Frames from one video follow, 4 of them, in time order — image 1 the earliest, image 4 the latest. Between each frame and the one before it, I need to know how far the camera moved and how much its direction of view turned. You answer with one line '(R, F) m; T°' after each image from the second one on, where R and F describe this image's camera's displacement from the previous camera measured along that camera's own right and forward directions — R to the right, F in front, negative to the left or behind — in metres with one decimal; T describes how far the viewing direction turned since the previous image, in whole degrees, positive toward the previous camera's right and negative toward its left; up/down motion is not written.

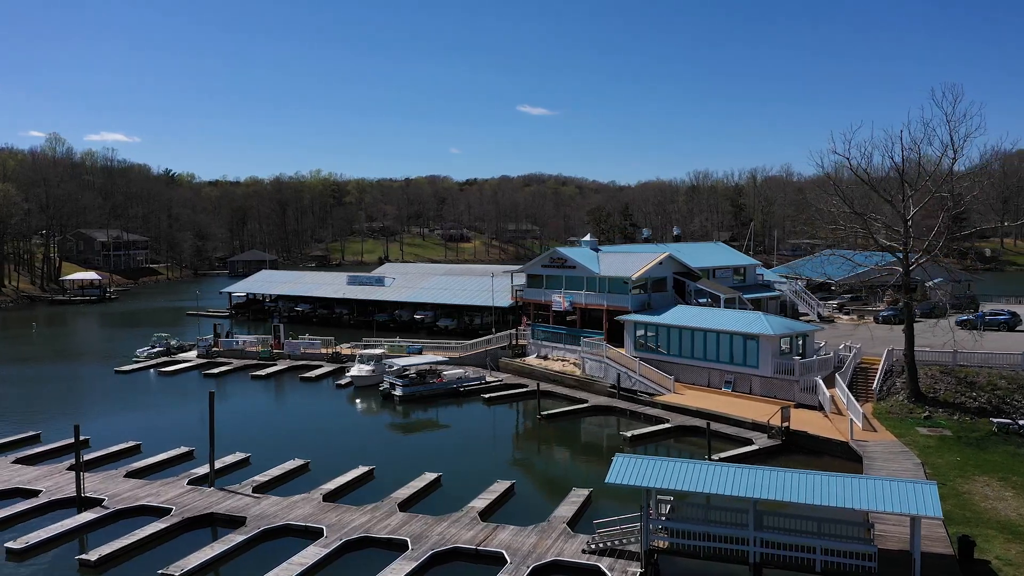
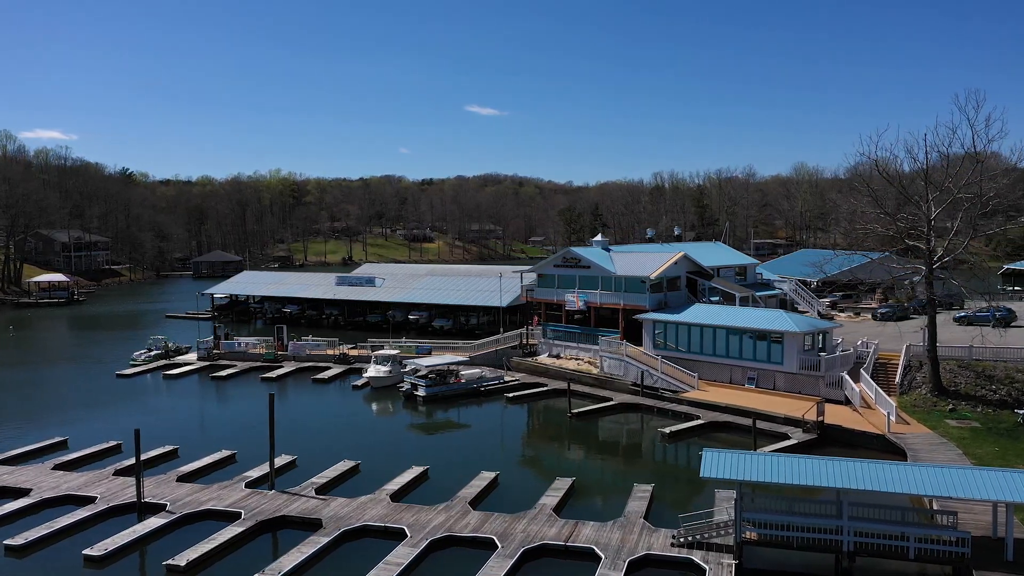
(-2.5, -0.1) m; +3°
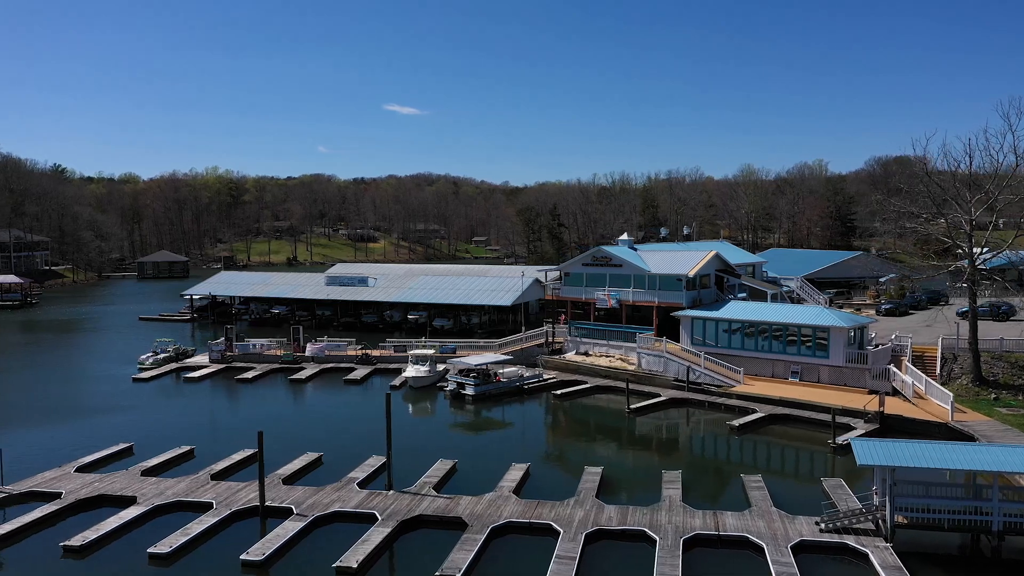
(-4.2, 0.0) m; +4°
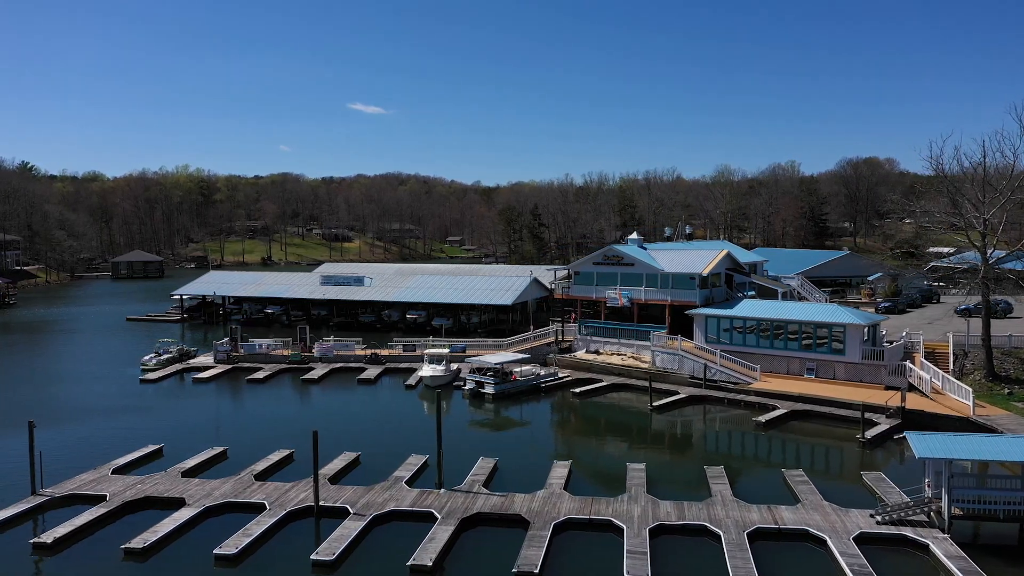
(-1.8, -0.1) m; +2°
